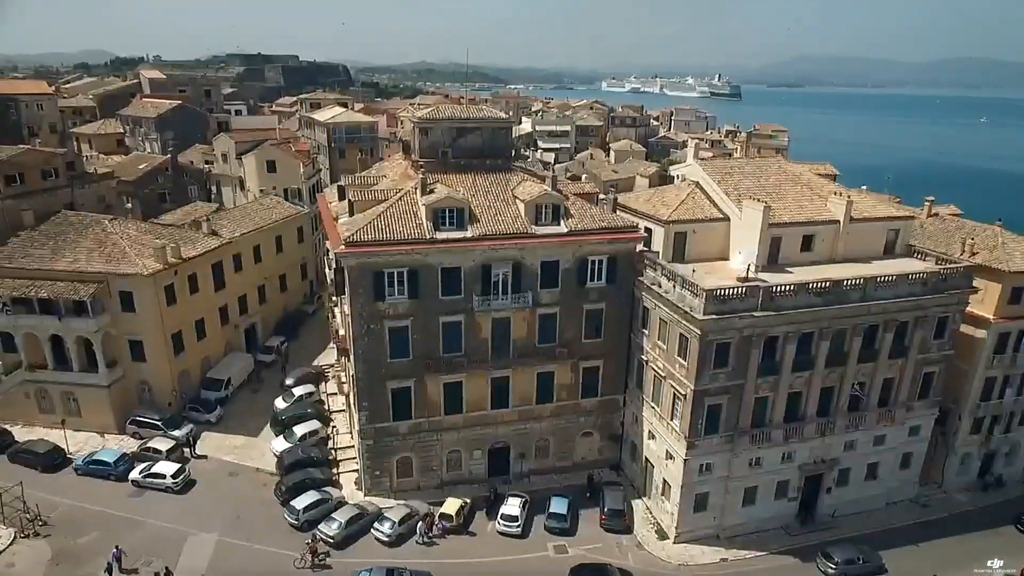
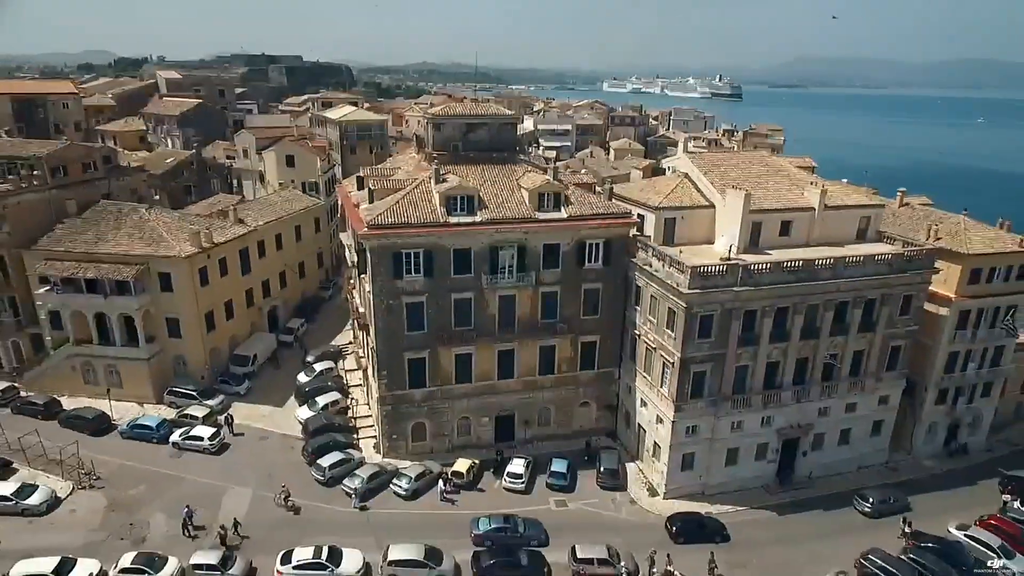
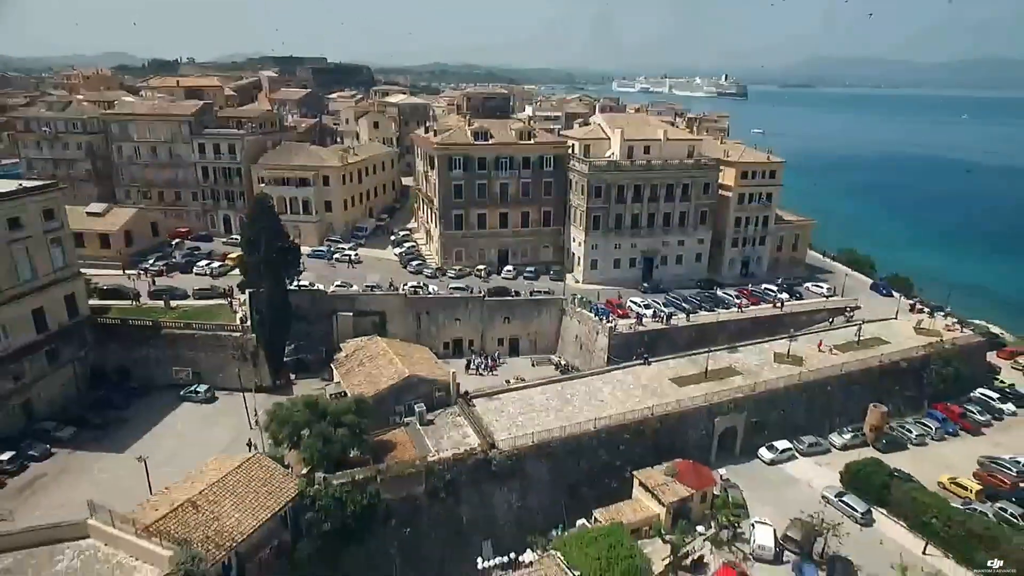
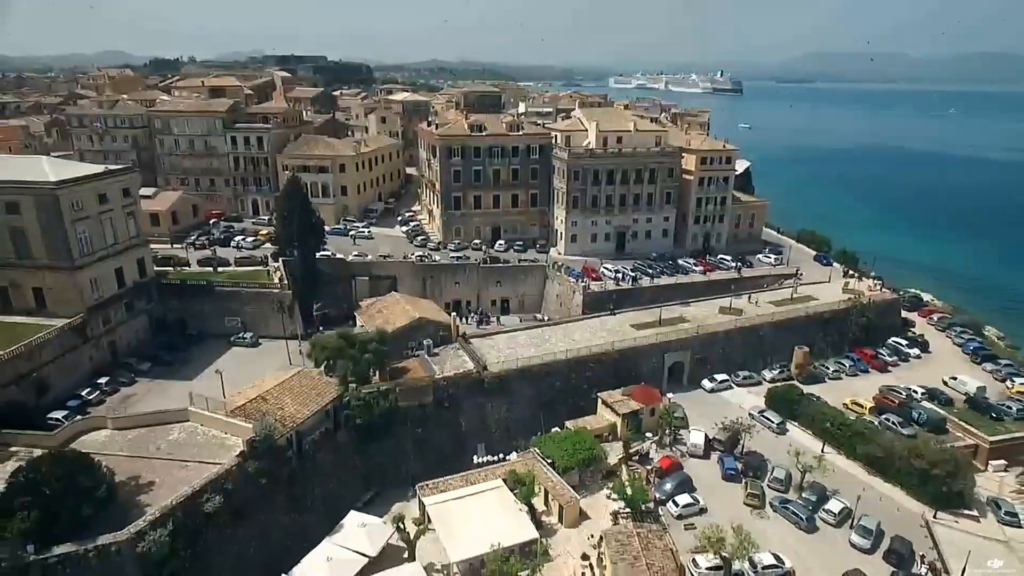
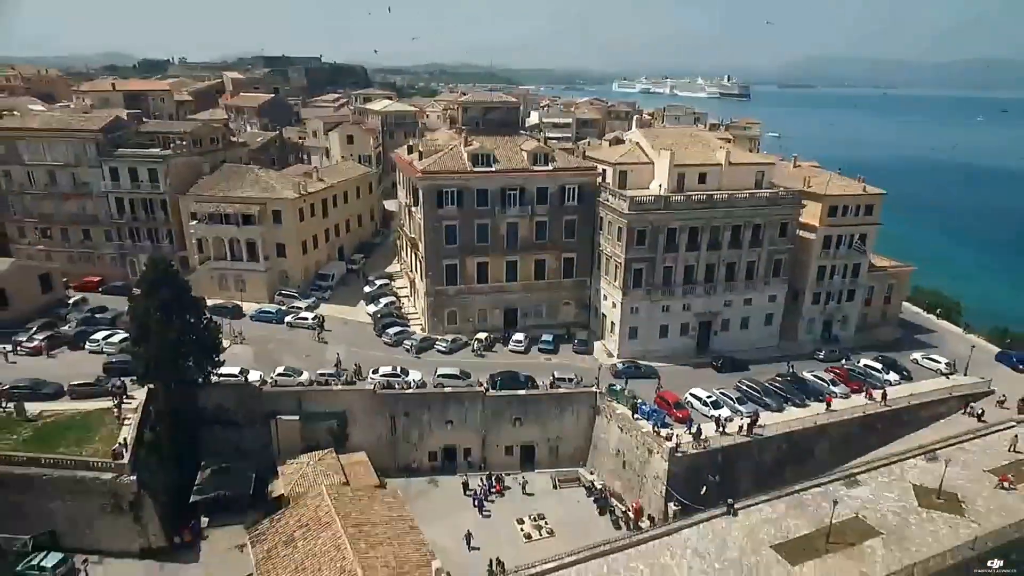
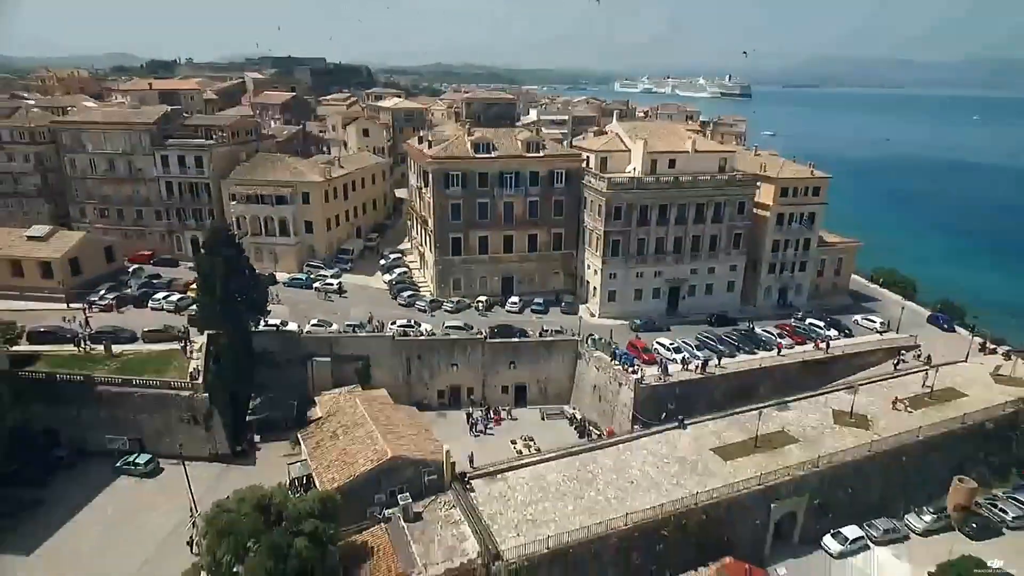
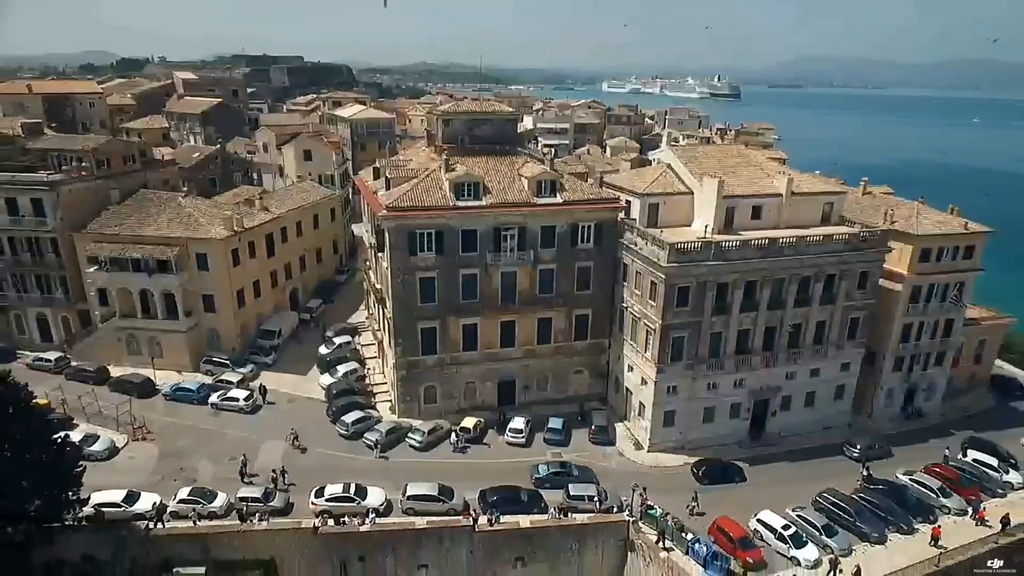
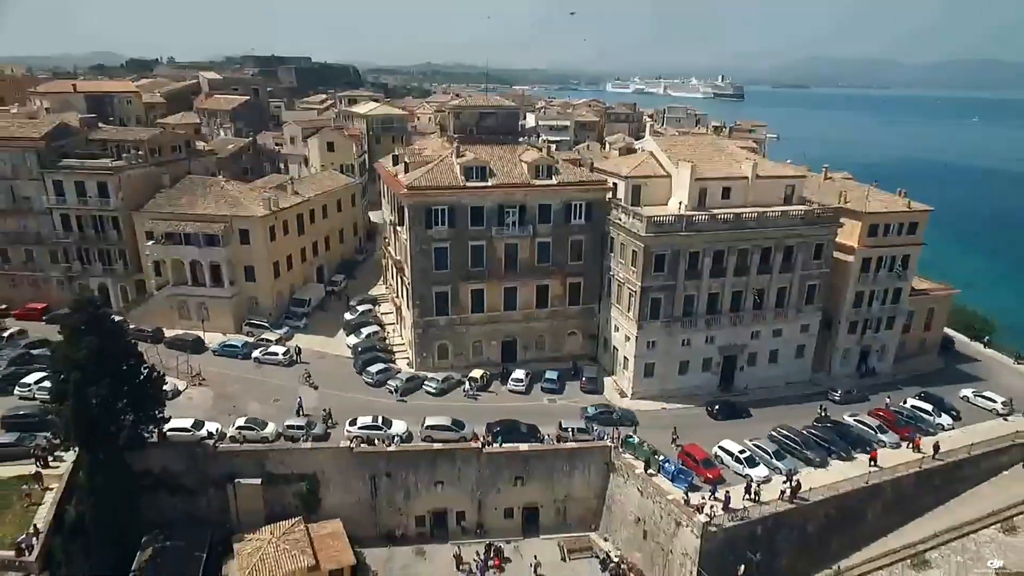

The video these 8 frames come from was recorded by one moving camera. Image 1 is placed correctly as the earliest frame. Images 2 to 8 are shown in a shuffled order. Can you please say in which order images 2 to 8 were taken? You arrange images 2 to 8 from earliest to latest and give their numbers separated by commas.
2, 7, 8, 5, 6, 3, 4
